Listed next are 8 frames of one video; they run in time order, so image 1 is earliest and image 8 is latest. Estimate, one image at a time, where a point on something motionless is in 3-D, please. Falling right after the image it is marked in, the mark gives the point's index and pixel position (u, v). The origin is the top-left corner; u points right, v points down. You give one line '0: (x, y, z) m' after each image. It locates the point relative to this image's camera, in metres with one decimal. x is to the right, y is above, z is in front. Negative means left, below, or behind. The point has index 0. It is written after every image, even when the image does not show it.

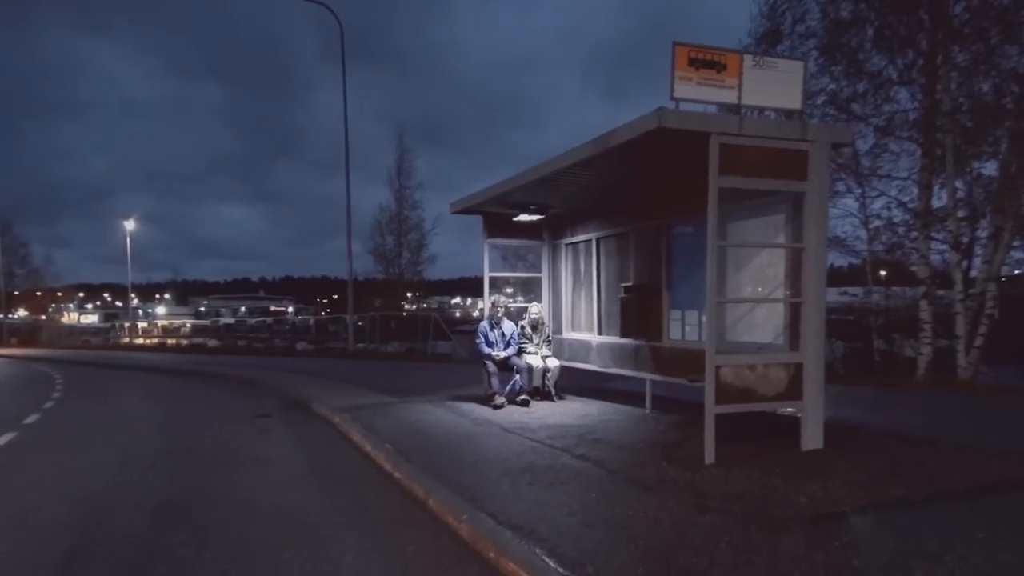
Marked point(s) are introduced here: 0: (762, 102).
0: (+1.7, +1.2, +5.7) m
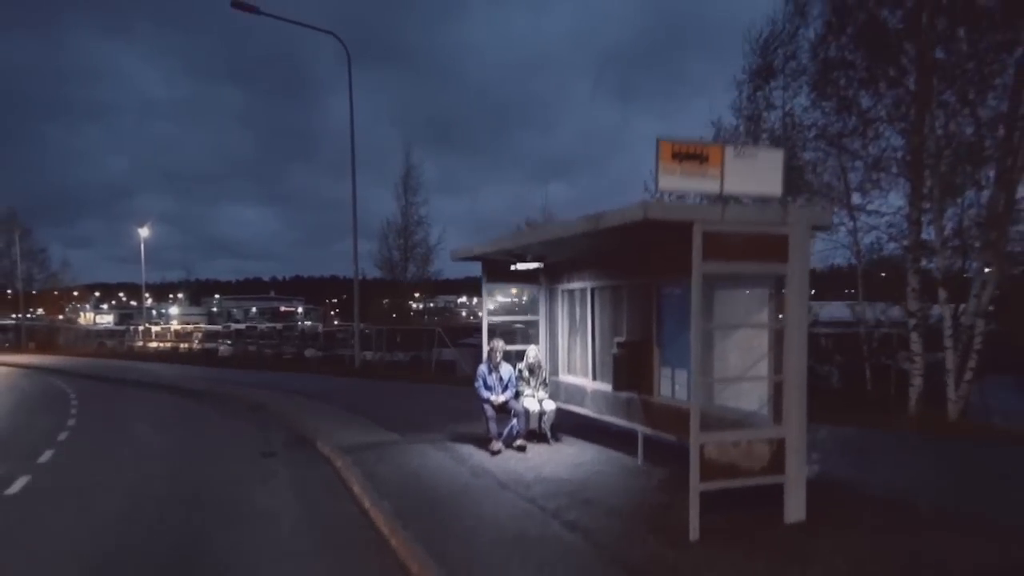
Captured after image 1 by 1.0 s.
0: (+1.6, +0.7, +5.9) m
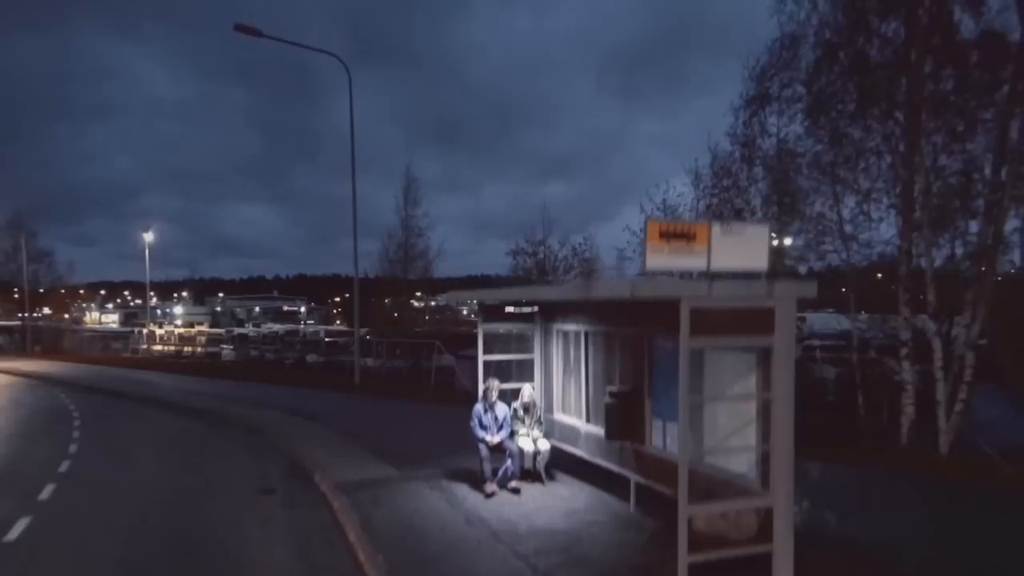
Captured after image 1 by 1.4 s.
0: (+1.5, +0.1, +5.9) m
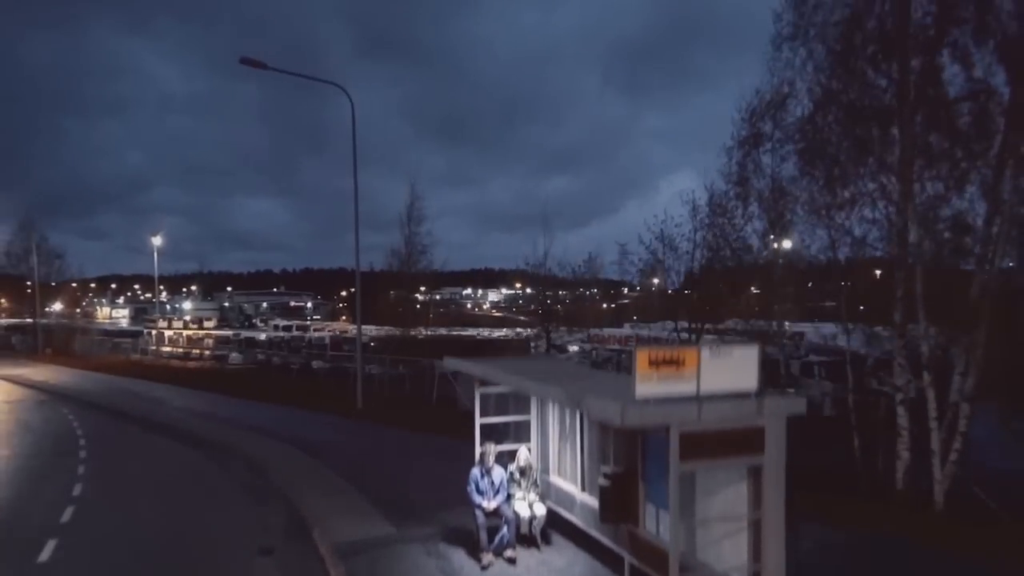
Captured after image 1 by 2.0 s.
0: (+1.4, -0.7, +5.8) m
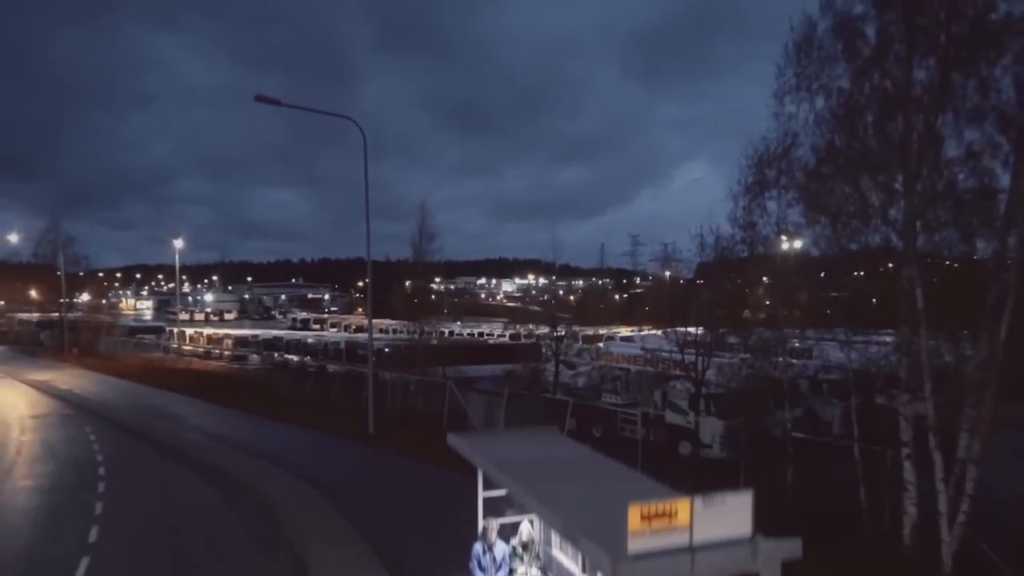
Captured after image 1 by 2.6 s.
0: (+1.3, -1.8, +5.8) m
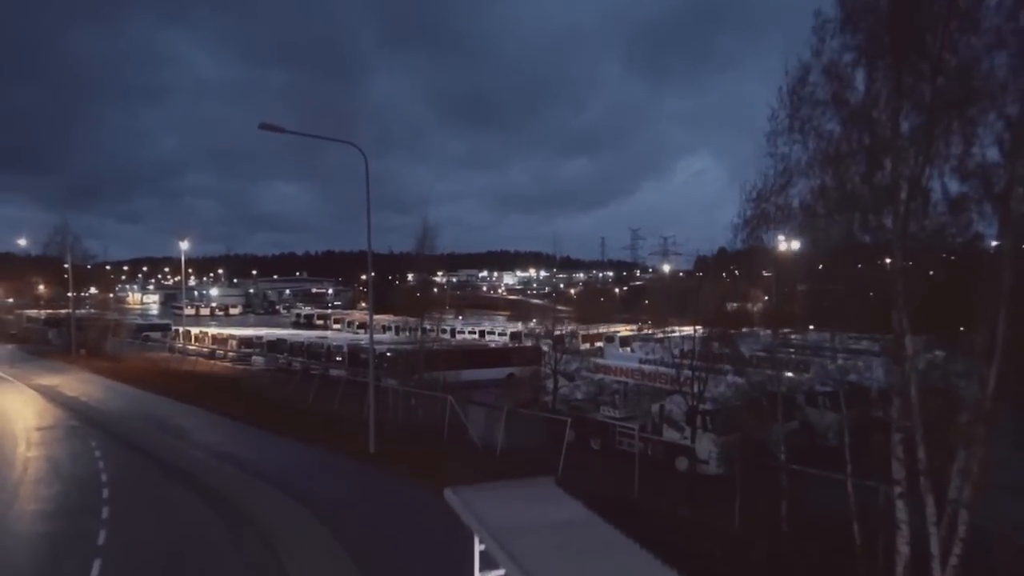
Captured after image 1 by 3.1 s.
0: (+1.1, -2.6, +5.8) m
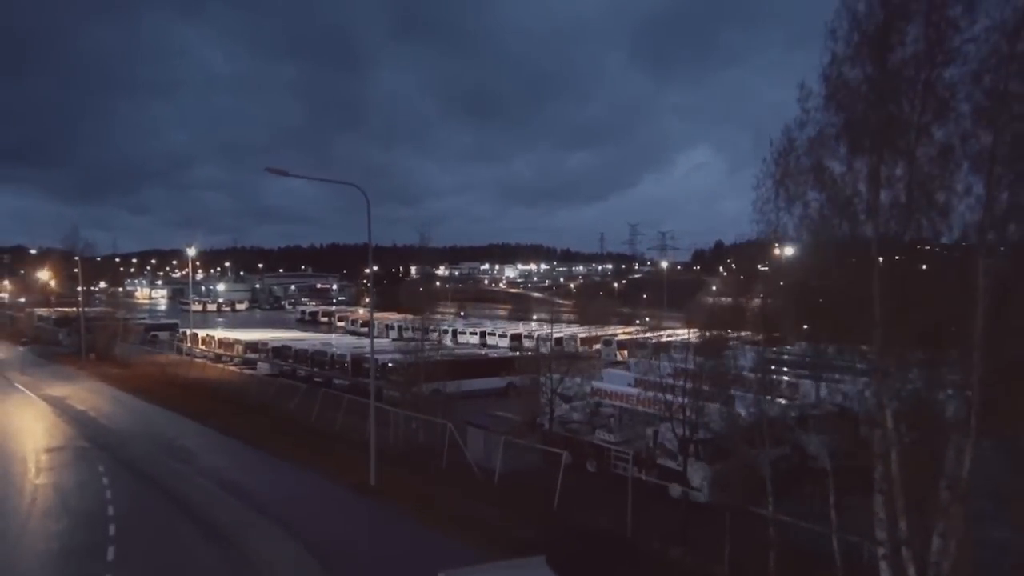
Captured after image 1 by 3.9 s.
0: (+0.9, -3.8, +6.0) m
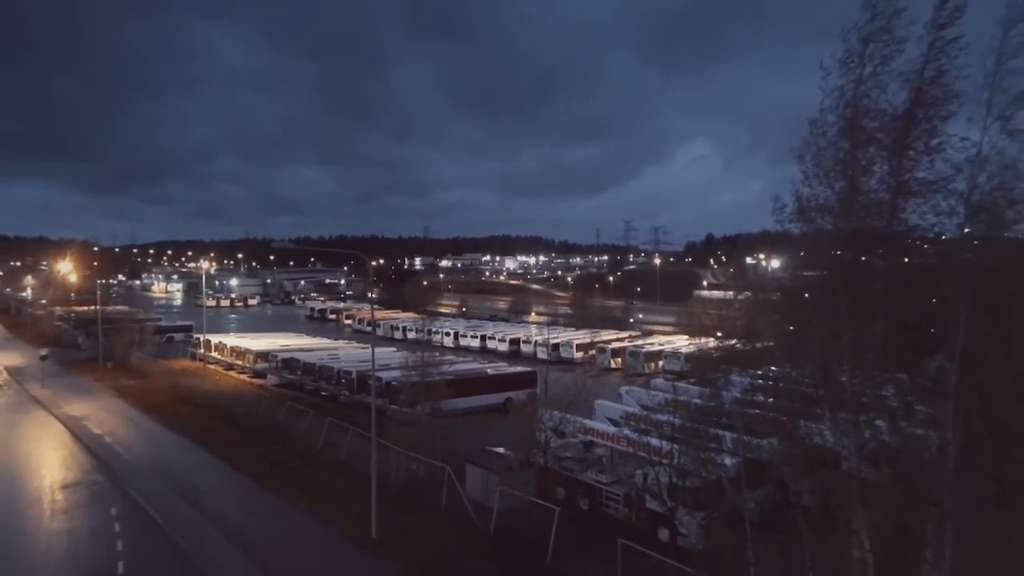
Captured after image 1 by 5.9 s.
0: (+0.3, -6.0, +6.3) m
